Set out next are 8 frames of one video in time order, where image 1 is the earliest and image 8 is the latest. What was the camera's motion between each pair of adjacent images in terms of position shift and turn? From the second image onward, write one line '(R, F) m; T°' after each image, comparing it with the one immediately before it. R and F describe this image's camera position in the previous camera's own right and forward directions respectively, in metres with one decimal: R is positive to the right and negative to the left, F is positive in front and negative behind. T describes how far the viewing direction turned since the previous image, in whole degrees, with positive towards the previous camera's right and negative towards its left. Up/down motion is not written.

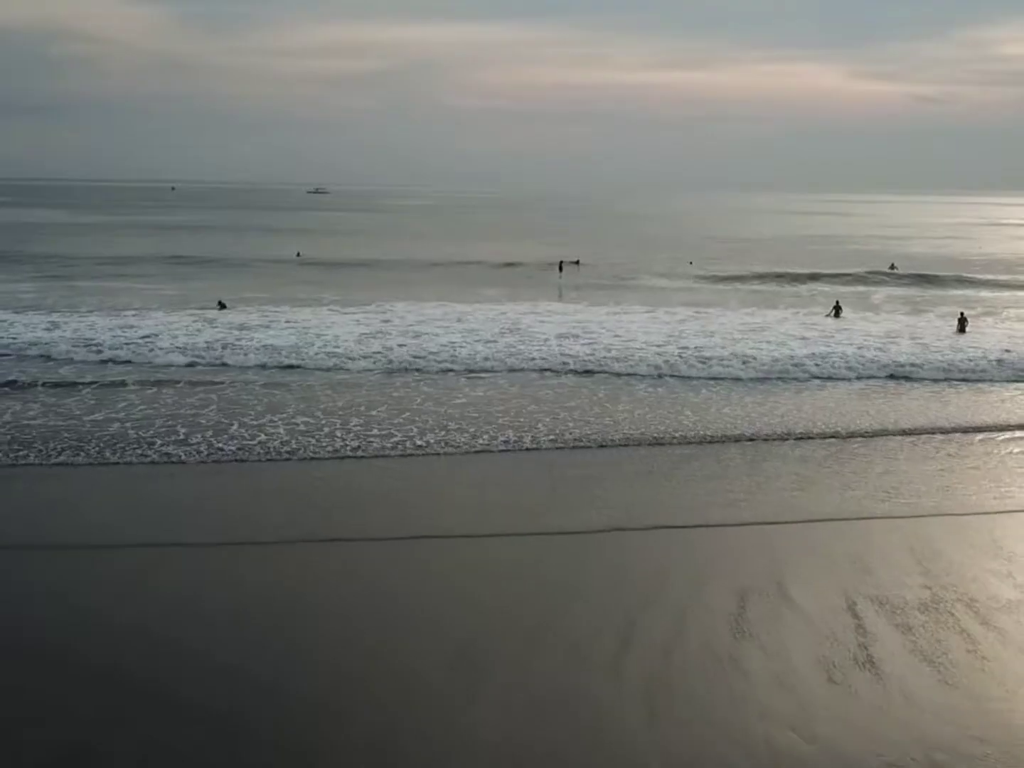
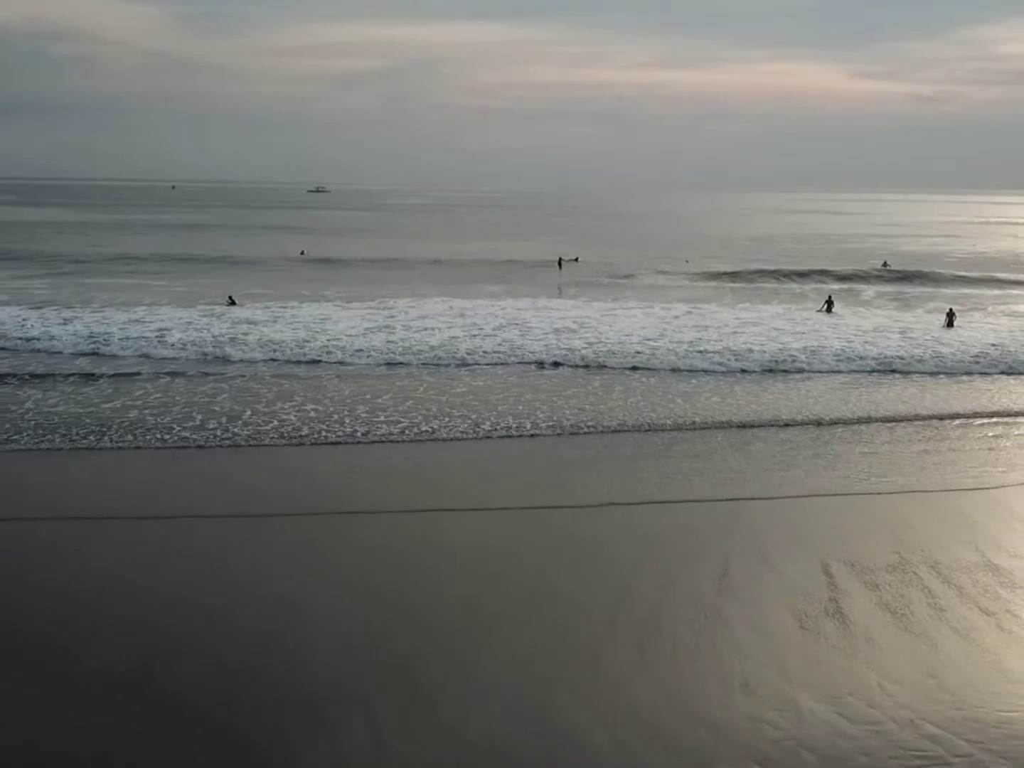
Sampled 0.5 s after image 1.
(0.0, -0.5) m; 0°
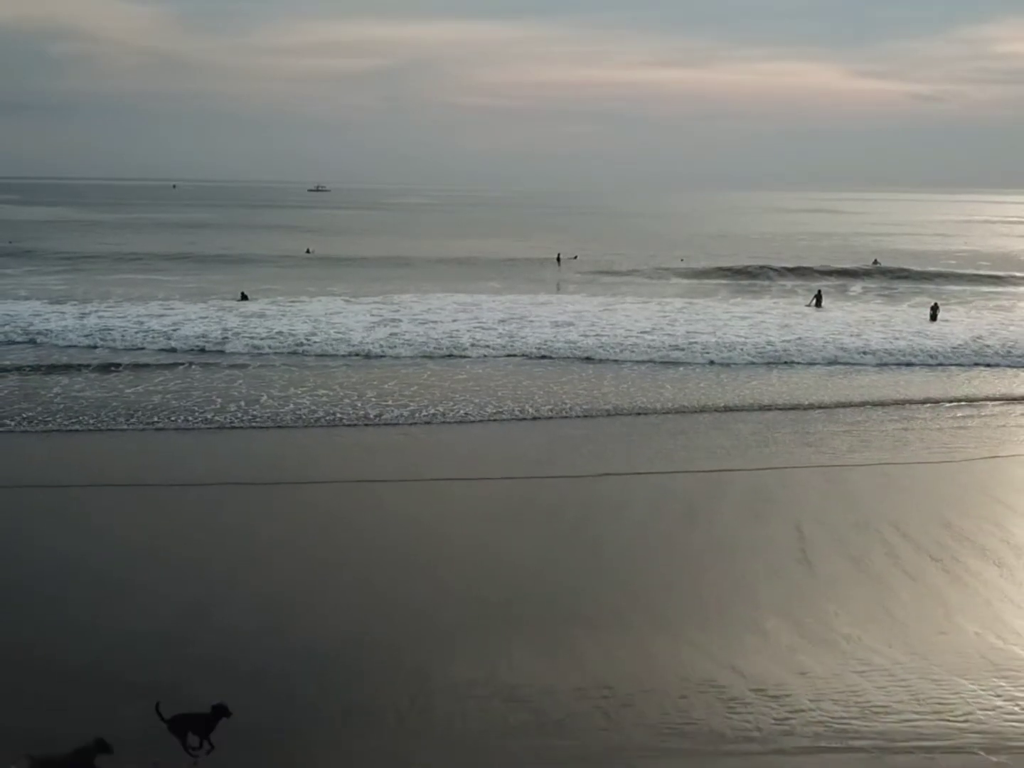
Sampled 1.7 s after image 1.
(0.0, -0.6) m; 0°
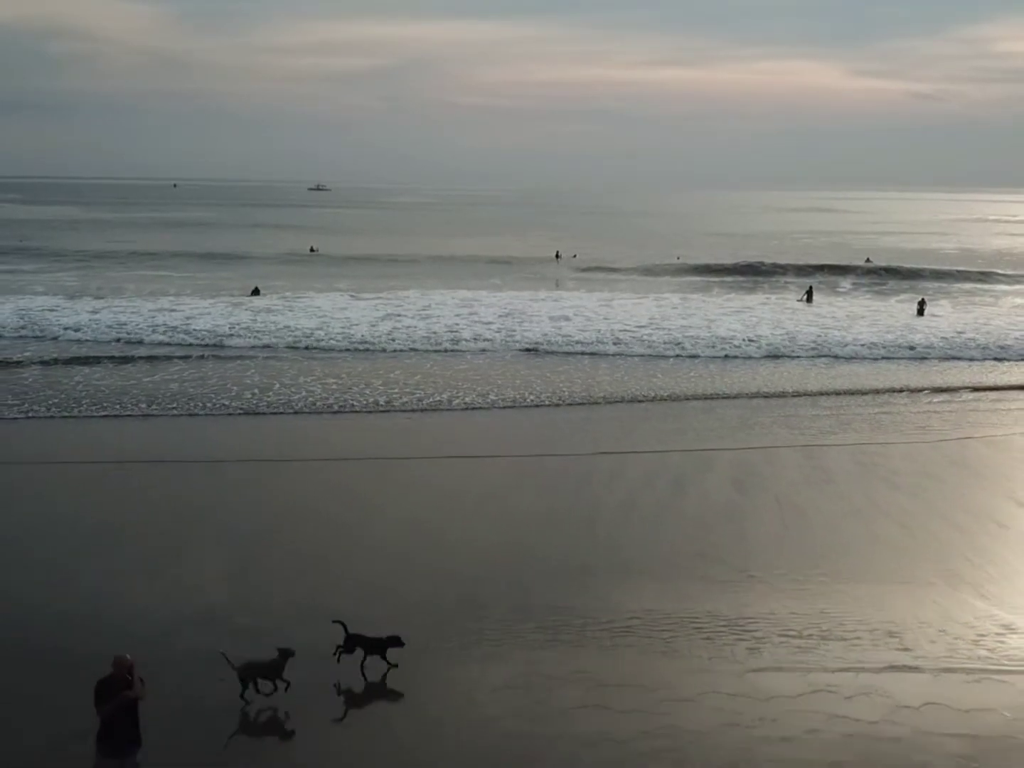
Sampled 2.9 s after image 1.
(0.0, -0.6) m; 0°
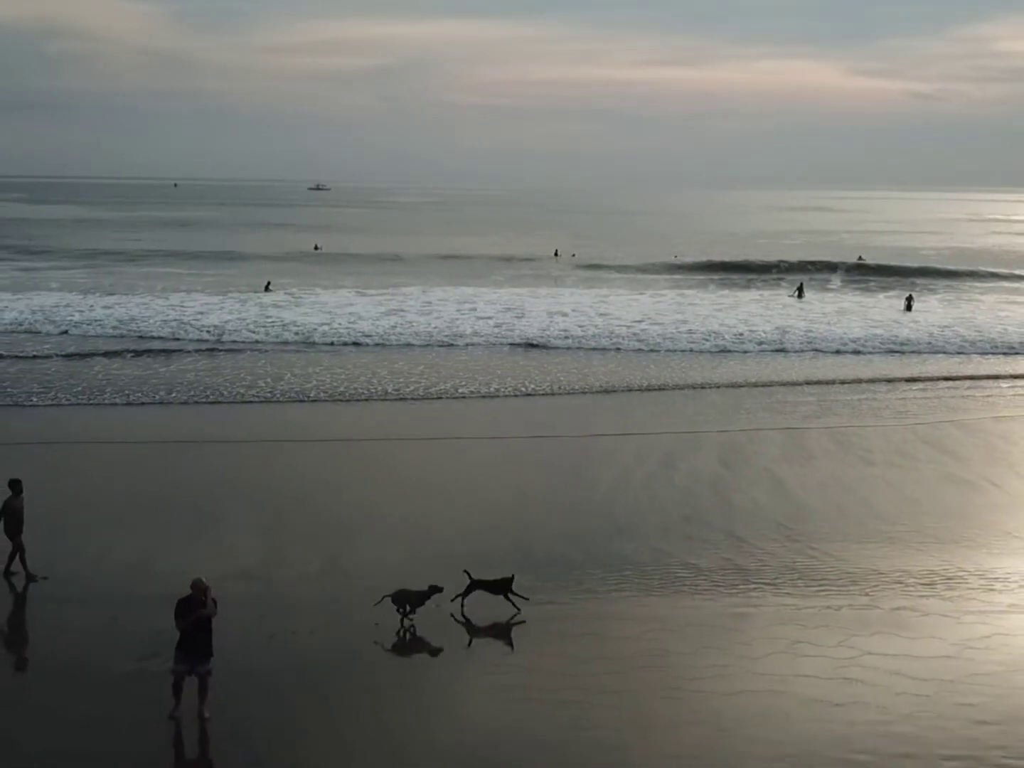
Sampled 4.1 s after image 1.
(0.0, -0.6) m; 0°
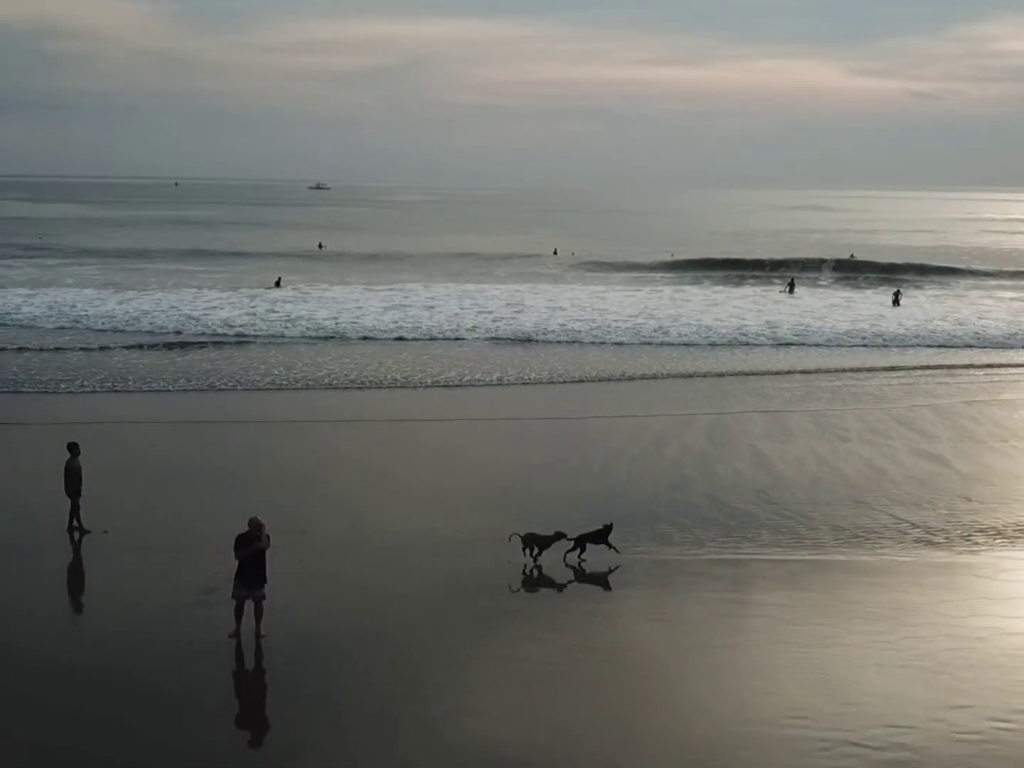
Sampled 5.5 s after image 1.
(0.0, -0.6) m; 0°
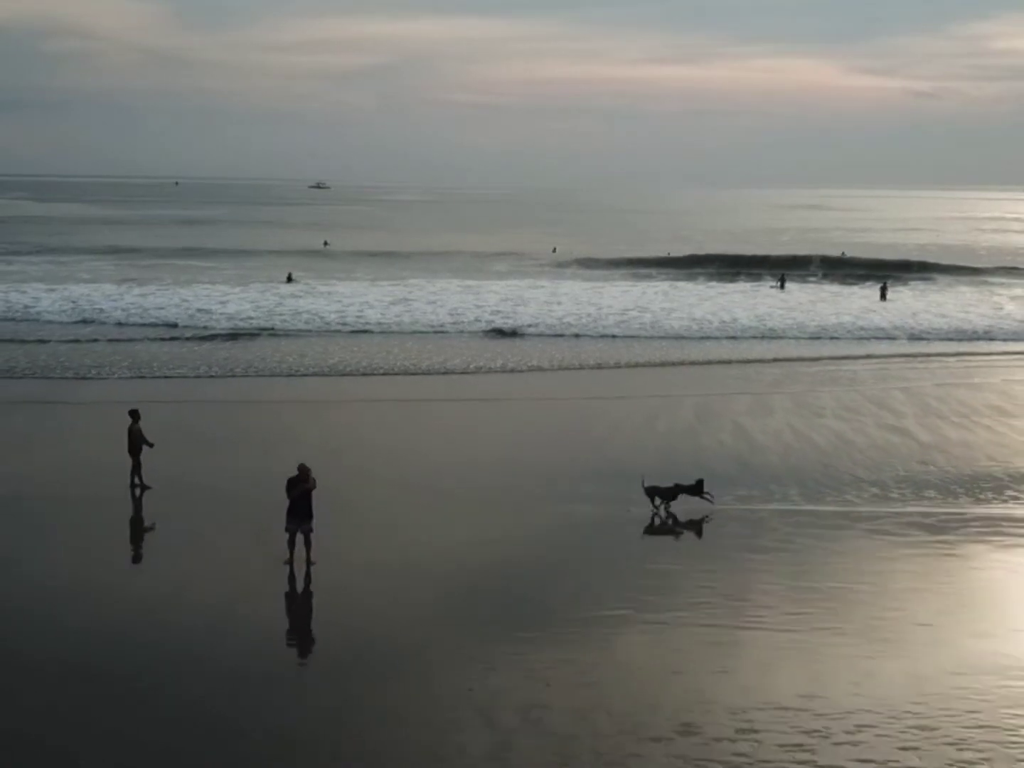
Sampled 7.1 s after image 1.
(0.0, -0.8) m; 0°
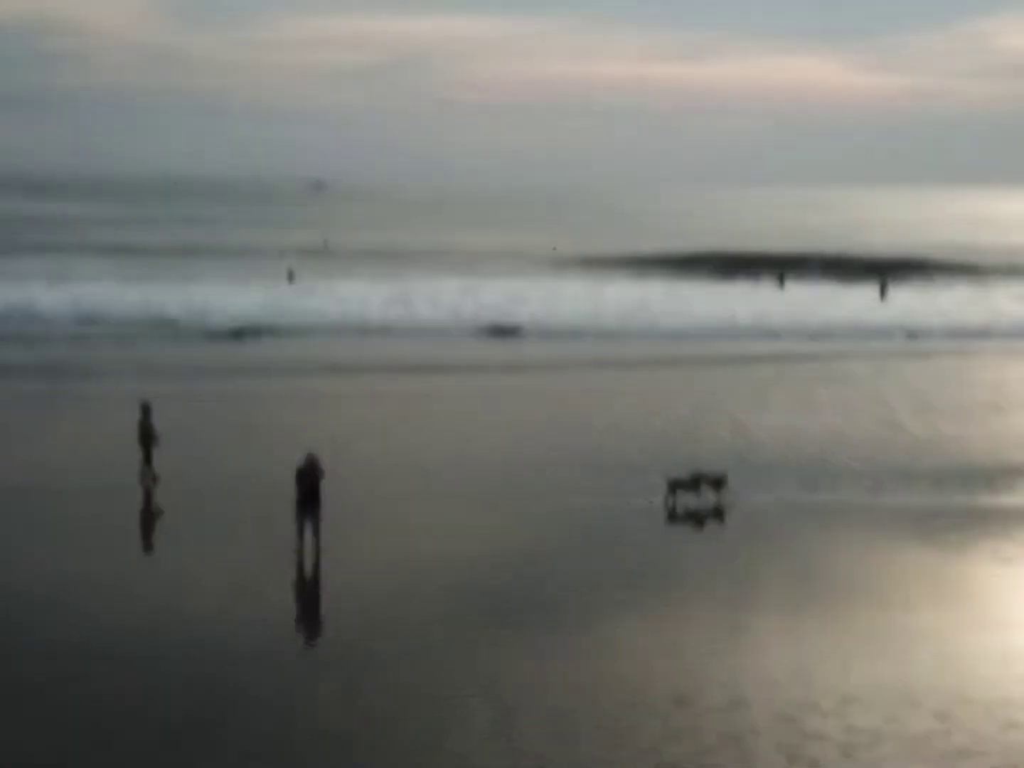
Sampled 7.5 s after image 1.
(0.0, -0.1) m; 0°
